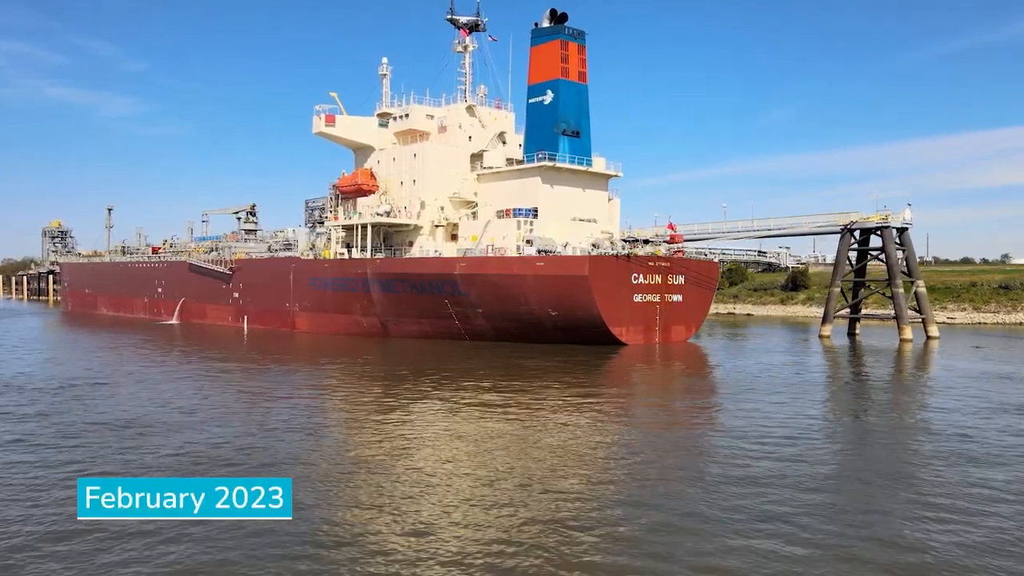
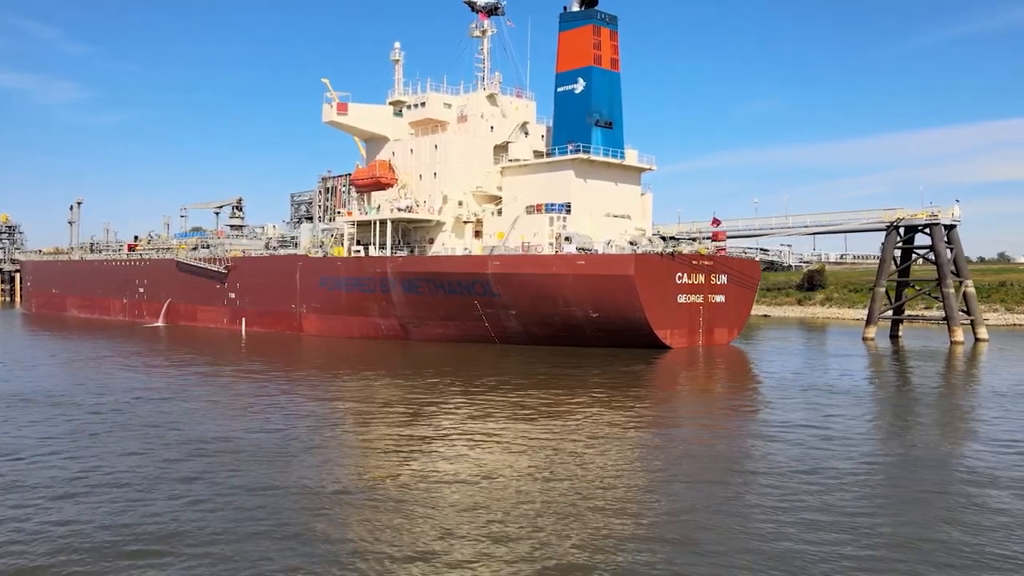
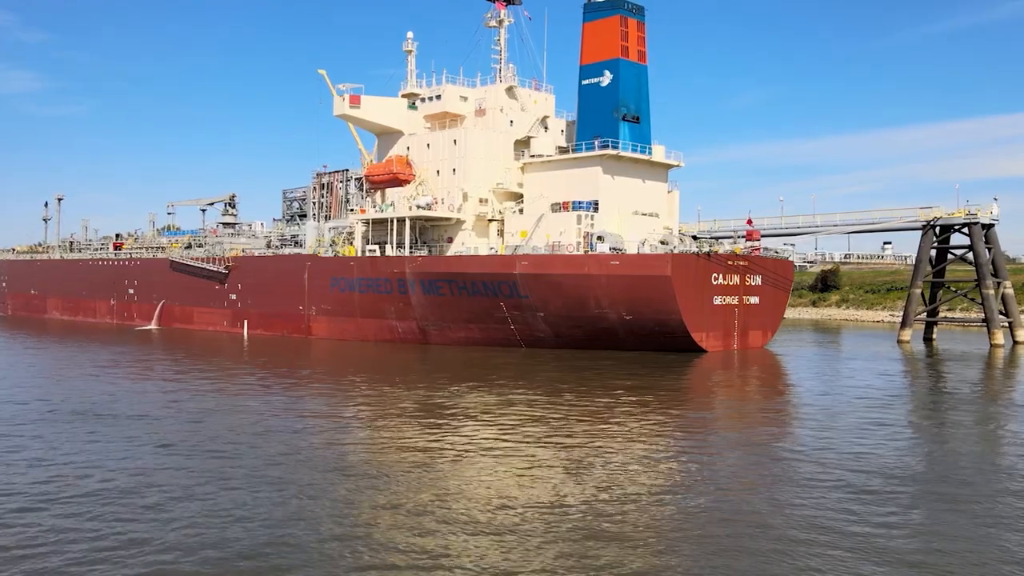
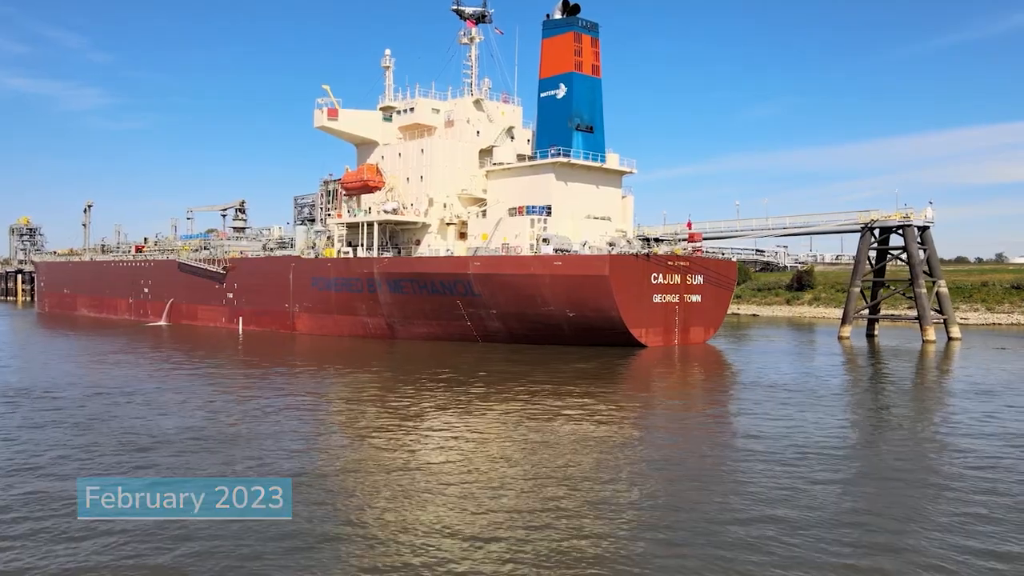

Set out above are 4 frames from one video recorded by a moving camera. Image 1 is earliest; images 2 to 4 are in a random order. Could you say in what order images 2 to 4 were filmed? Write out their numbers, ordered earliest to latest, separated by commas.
4, 2, 3
